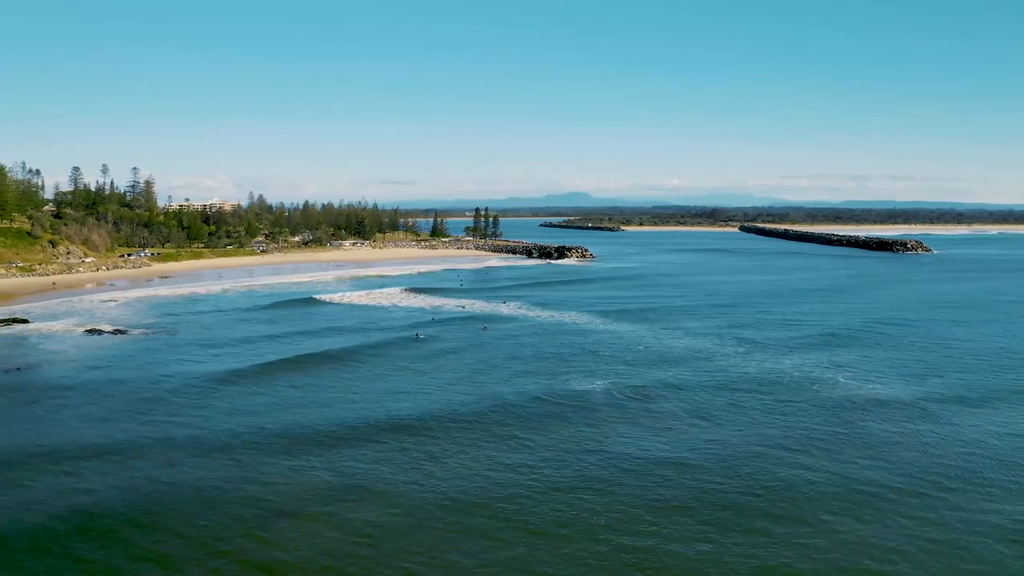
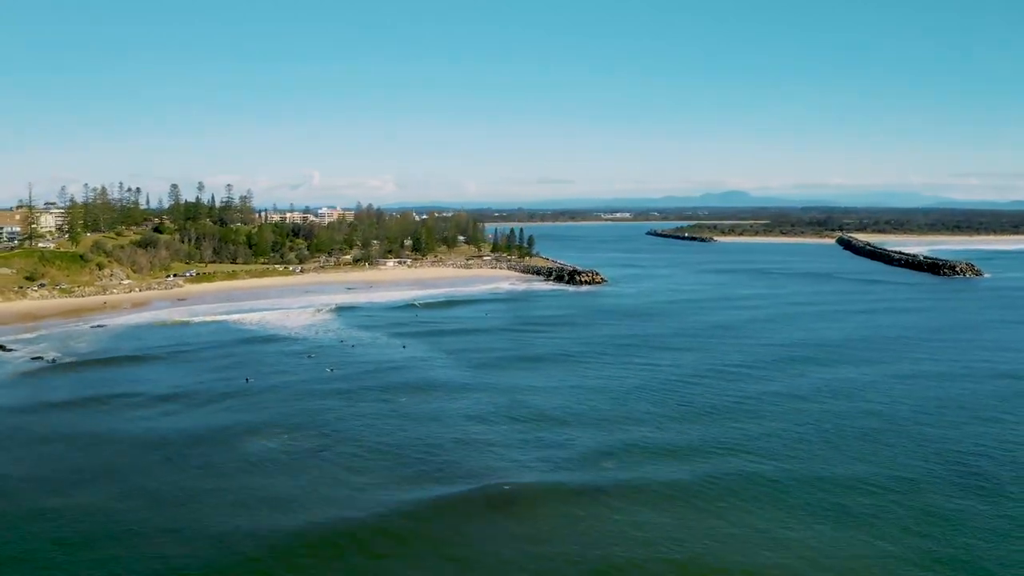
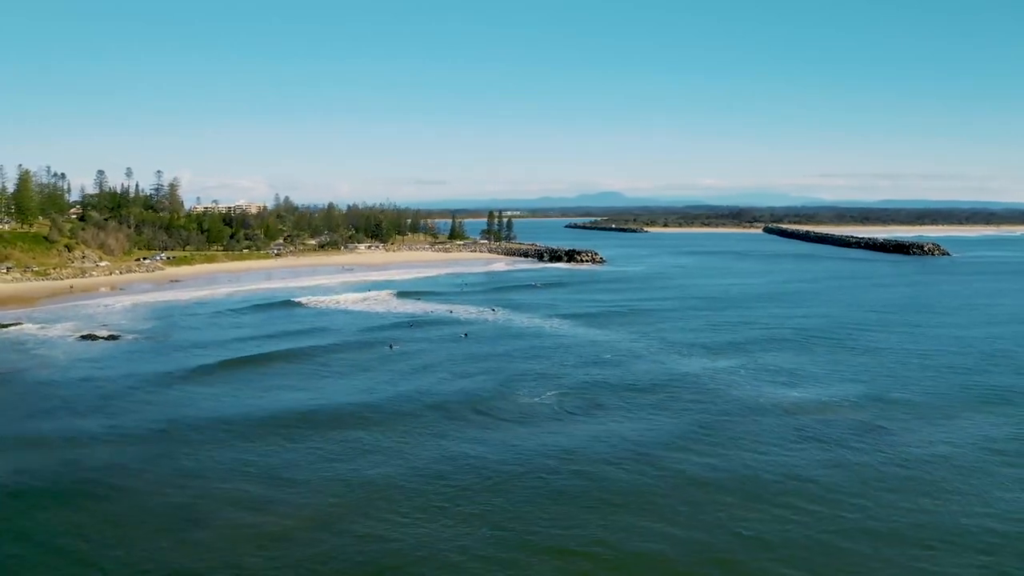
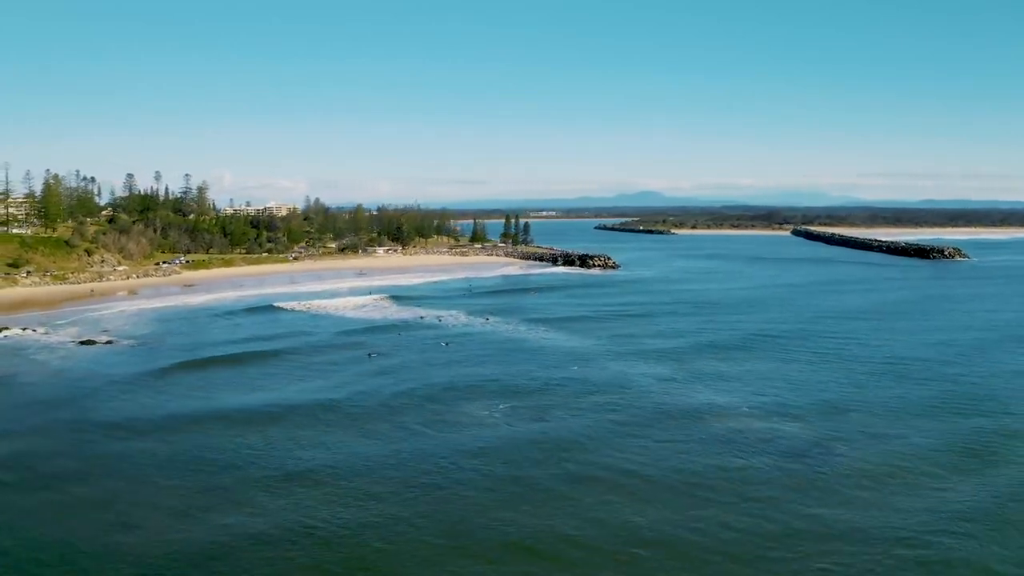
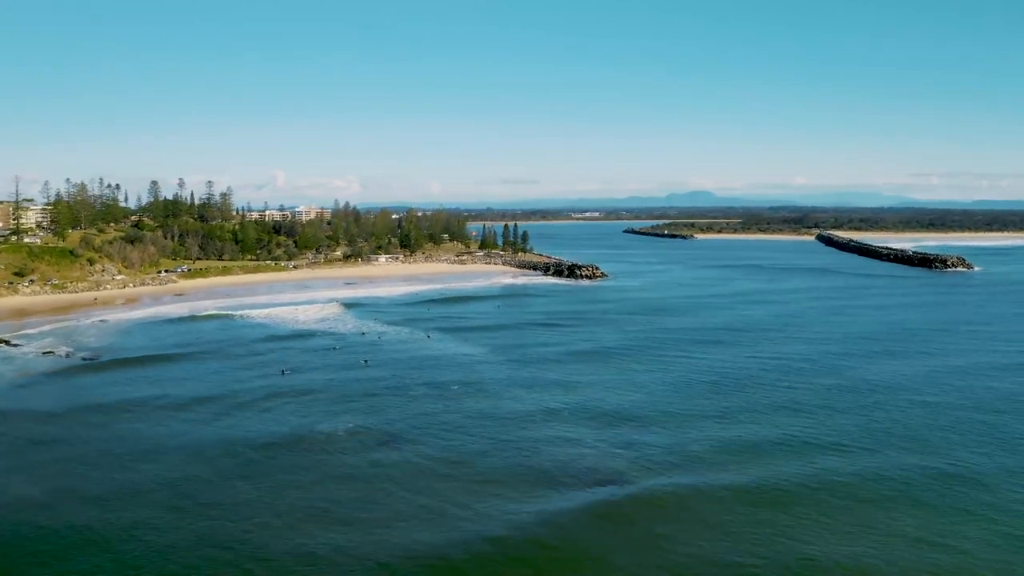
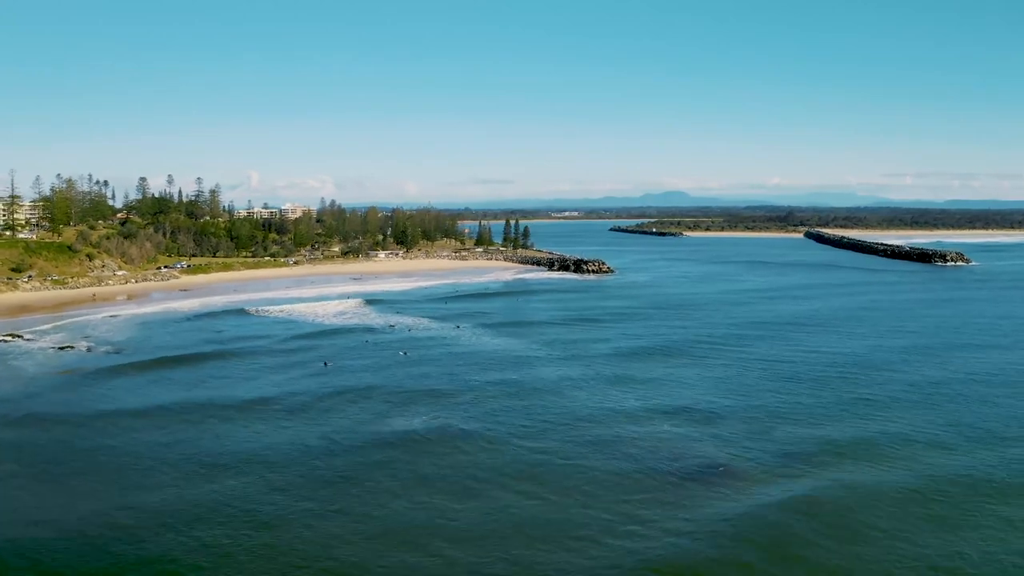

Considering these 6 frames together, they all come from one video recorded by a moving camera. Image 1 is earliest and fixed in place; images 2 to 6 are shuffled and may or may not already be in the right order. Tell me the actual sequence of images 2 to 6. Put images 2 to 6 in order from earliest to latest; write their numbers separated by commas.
3, 4, 6, 5, 2
